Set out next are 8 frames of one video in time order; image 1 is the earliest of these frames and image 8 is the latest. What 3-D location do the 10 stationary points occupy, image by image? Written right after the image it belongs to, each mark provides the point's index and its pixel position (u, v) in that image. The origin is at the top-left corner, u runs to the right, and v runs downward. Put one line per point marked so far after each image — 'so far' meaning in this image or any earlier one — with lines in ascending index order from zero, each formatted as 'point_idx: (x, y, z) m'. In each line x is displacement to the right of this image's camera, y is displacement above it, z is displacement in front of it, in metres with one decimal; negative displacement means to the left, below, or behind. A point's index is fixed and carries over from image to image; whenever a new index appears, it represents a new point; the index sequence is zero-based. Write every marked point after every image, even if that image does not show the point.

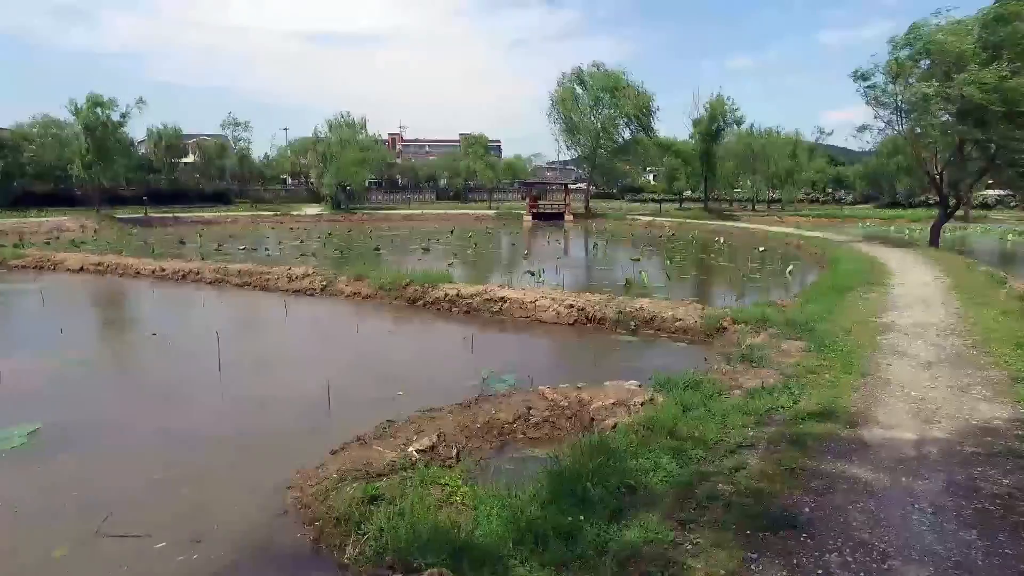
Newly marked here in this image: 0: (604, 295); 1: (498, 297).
0: (+1.9, -0.2, +13.0) m
1: (-0.4, -0.2, +13.2) m
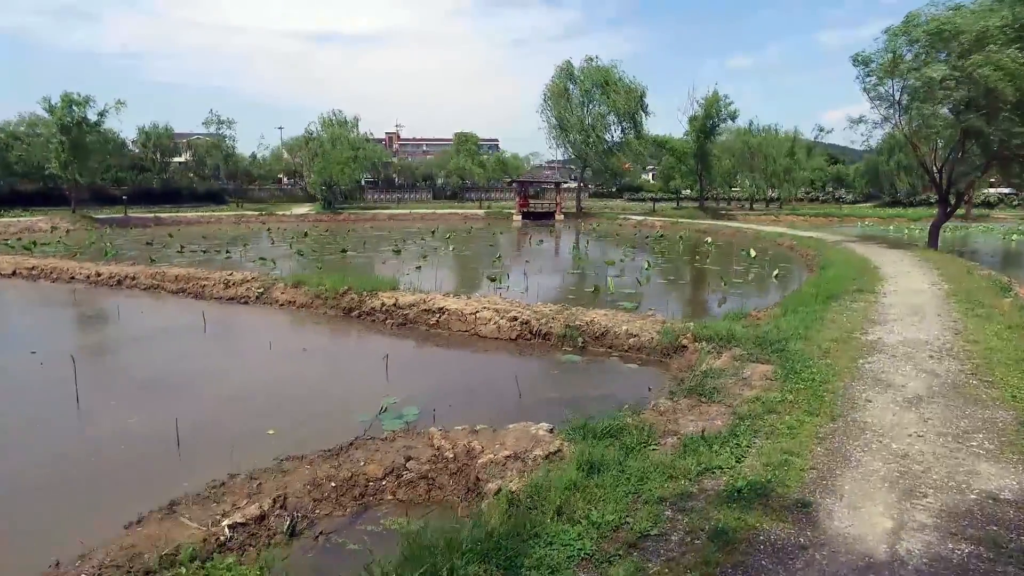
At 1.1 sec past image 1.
0: (+0.8, -0.3, +11.5) m
1: (-1.4, -0.4, +11.7) m
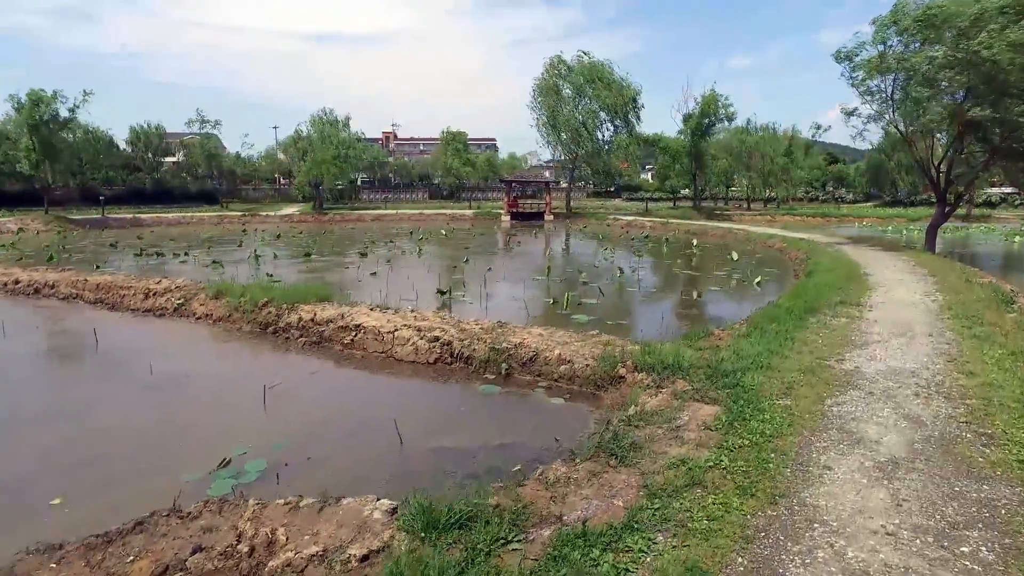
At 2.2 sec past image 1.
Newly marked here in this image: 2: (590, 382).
0: (-0.3, -0.5, +9.9) m
1: (-2.6, -0.6, +10.2) m
2: (+0.9, -1.1, +7.7) m
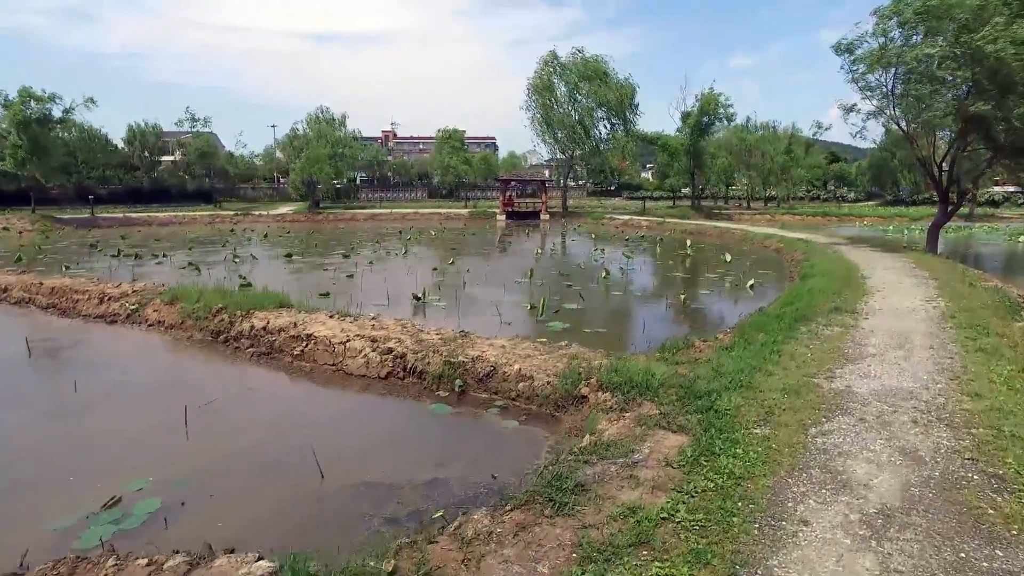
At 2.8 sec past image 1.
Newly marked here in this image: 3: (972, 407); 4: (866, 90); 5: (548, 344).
0: (-0.9, -0.6, +9.1) m
1: (-3.1, -0.7, +9.4) m
2: (+0.4, -1.2, +6.9) m
3: (+4.0, -1.1, +5.6) m
4: (+10.9, +6.0, +19.6) m
5: (+0.5, -0.7, +8.4) m
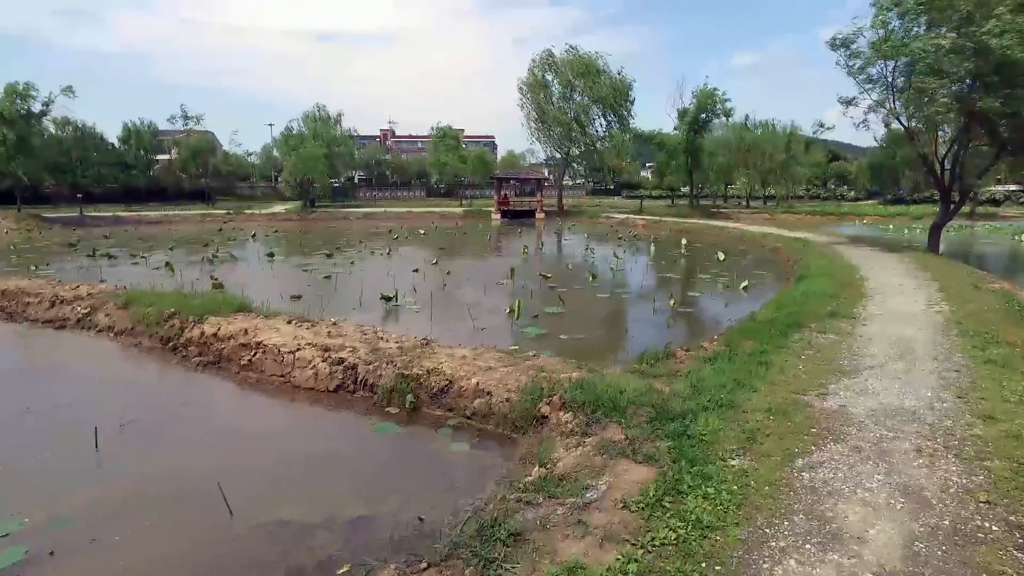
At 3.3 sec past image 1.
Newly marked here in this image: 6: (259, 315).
0: (-1.3, -0.7, +8.4) m
1: (-3.5, -0.7, +8.7) m
2: (0.0, -1.3, +6.2) m
3: (+3.6, -1.1, +4.9) m
4: (+10.4, +6.0, +18.8) m
5: (0.0, -0.8, +7.7) m
6: (-4.1, -0.4, +10.4) m
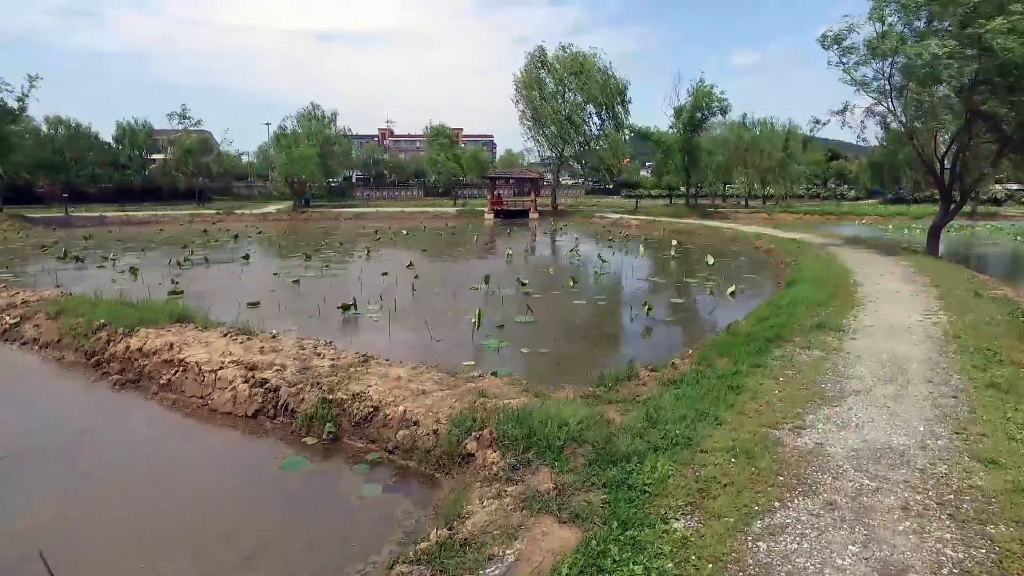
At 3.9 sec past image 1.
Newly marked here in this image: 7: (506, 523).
0: (-1.9, -0.8, +7.6) m
1: (-4.1, -0.8, +7.9) m
2: (-0.6, -1.4, +5.3) m
3: (+3.0, -1.2, +4.0) m
4: (+9.8, +5.9, +18.0) m
5: (-0.6, -0.9, +6.8) m
6: (-4.7, -0.6, +9.5) m
7: (0.0, -1.4, +3.9) m
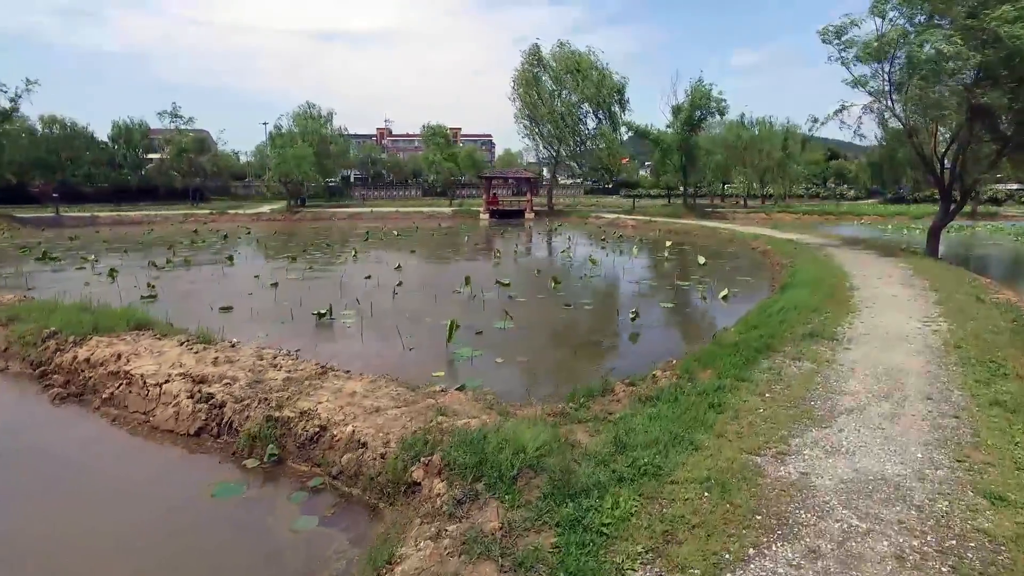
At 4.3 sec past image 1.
0: (-2.3, -0.9, +7.0) m
1: (-4.5, -0.9, +7.3) m
2: (-1.0, -1.5, +4.8) m
3: (+2.6, -1.3, +3.5) m
4: (+9.5, +5.8, +17.4) m
5: (-0.9, -1.0, +6.3) m
6: (-5.0, -0.6, +9.0) m
7: (-0.4, -1.5, +3.4) m
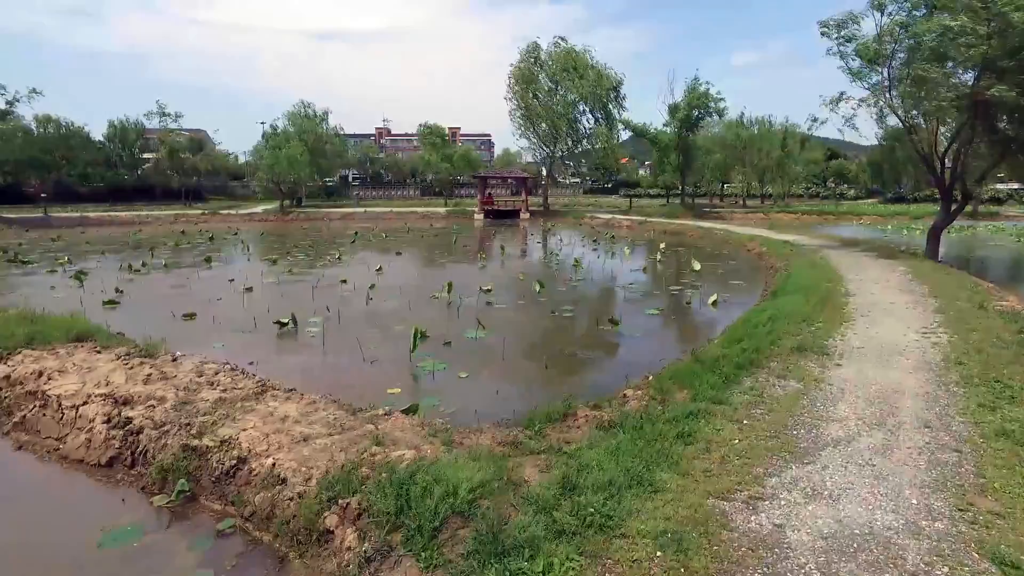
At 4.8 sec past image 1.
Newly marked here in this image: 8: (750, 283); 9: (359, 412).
0: (-2.7, -1.0, +6.4) m
1: (-4.9, -1.0, +6.7) m
2: (-1.4, -1.6, +4.2) m
3: (+2.2, -1.4, +2.9) m
4: (+9.1, +5.7, +16.8) m
5: (-1.4, -1.1, +5.7) m
6: (-5.5, -0.7, +8.4) m
7: (-0.8, -1.6, +2.7) m
8: (+6.4, +0.1, +17.3) m
9: (-1.4, -1.1, +5.7) m
